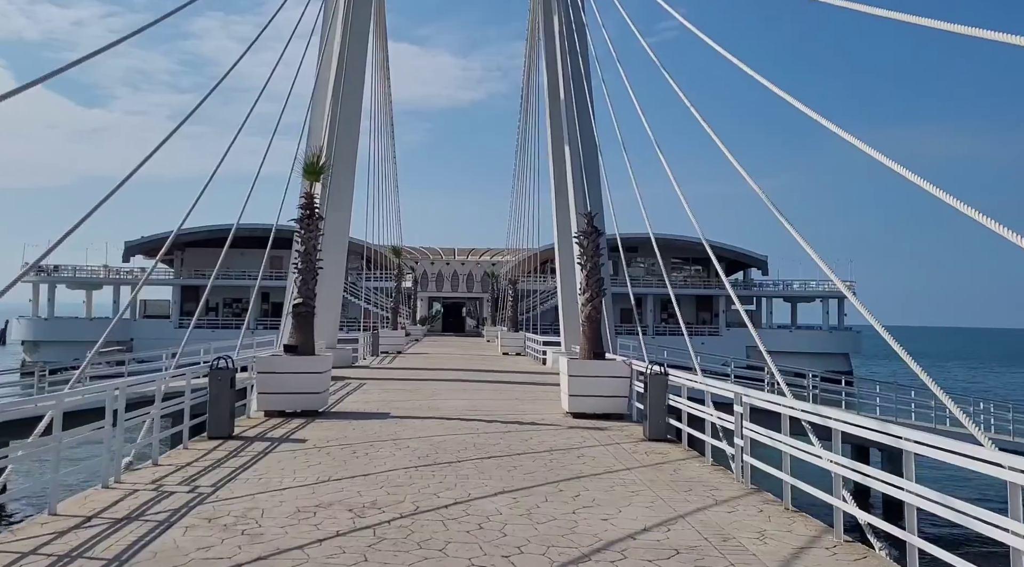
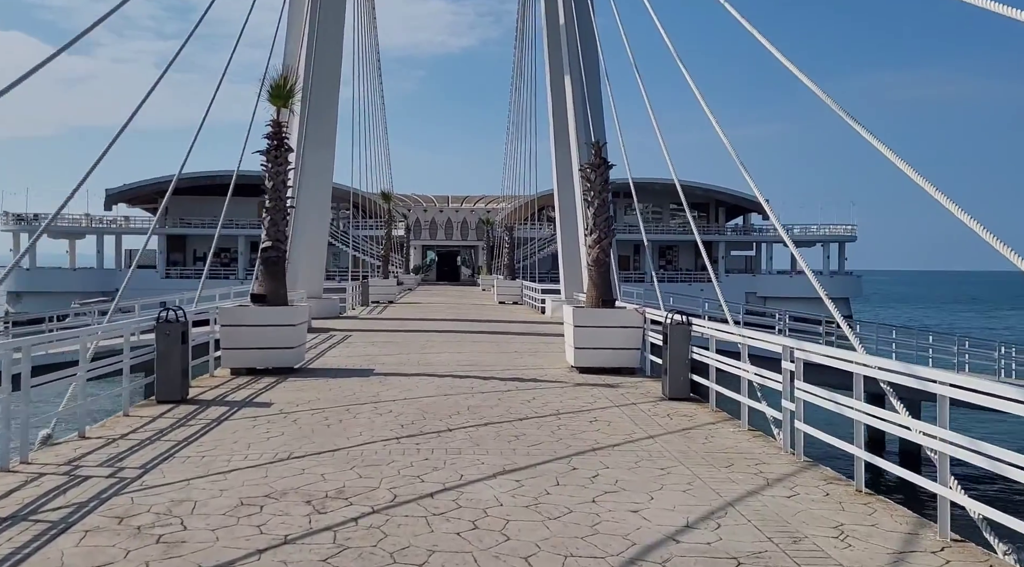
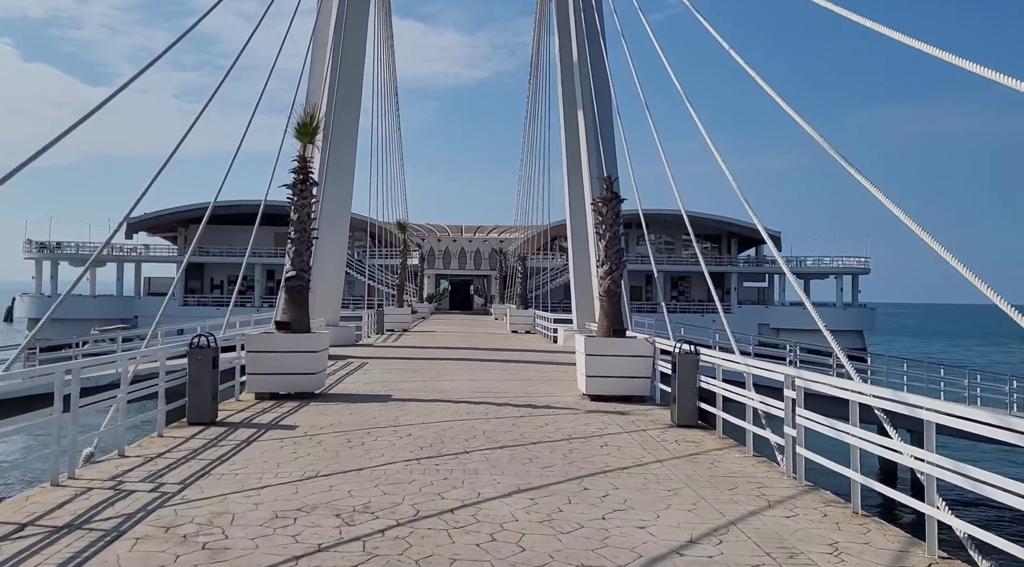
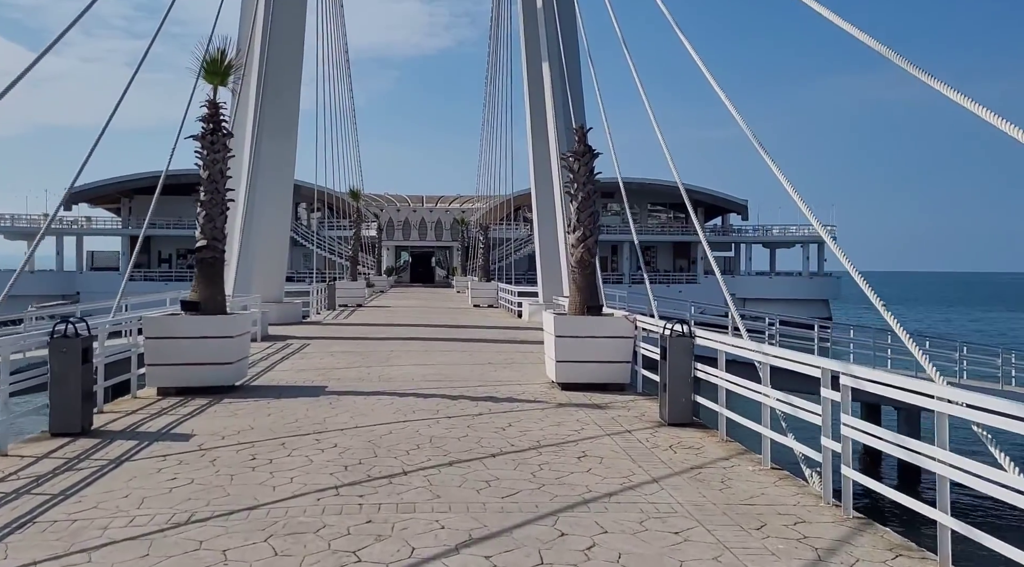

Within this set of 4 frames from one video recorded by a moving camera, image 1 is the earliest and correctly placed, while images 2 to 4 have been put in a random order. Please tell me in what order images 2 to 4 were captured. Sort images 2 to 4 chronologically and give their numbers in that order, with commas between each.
3, 2, 4
